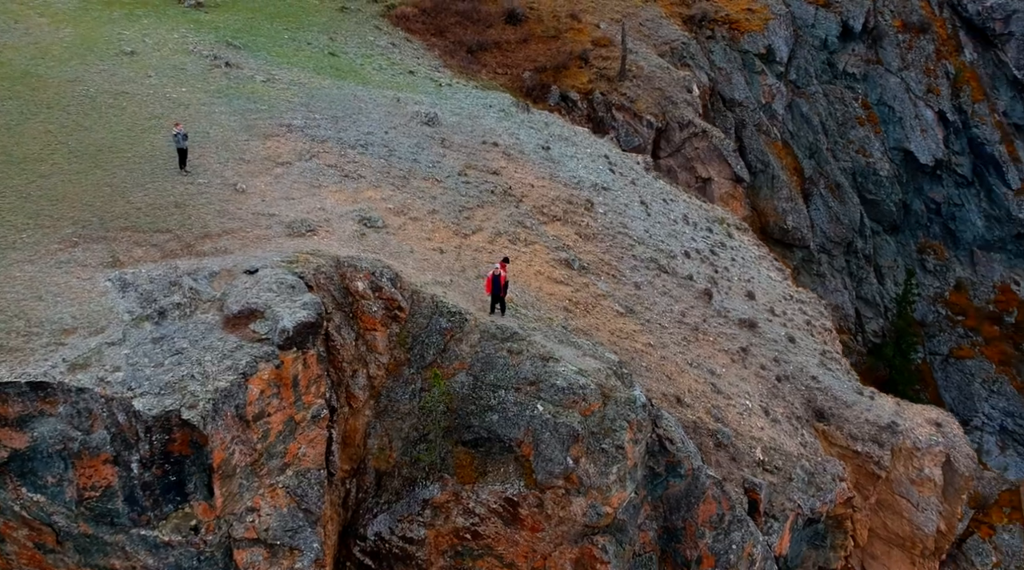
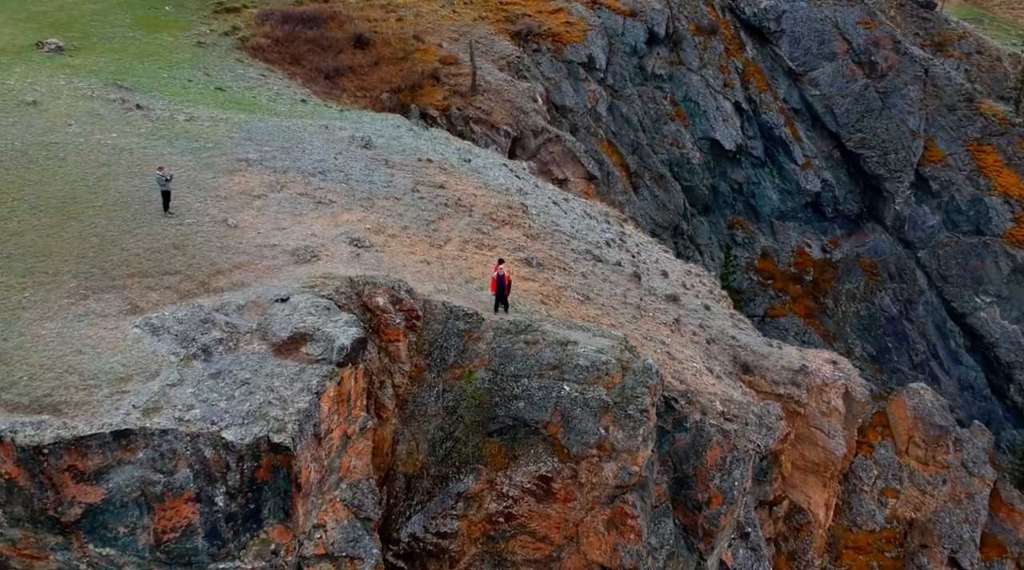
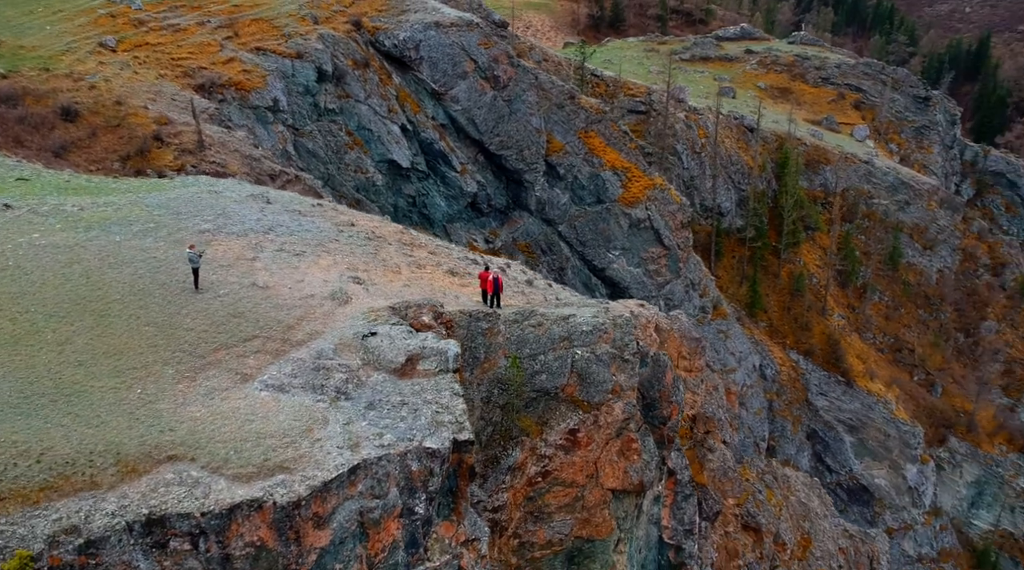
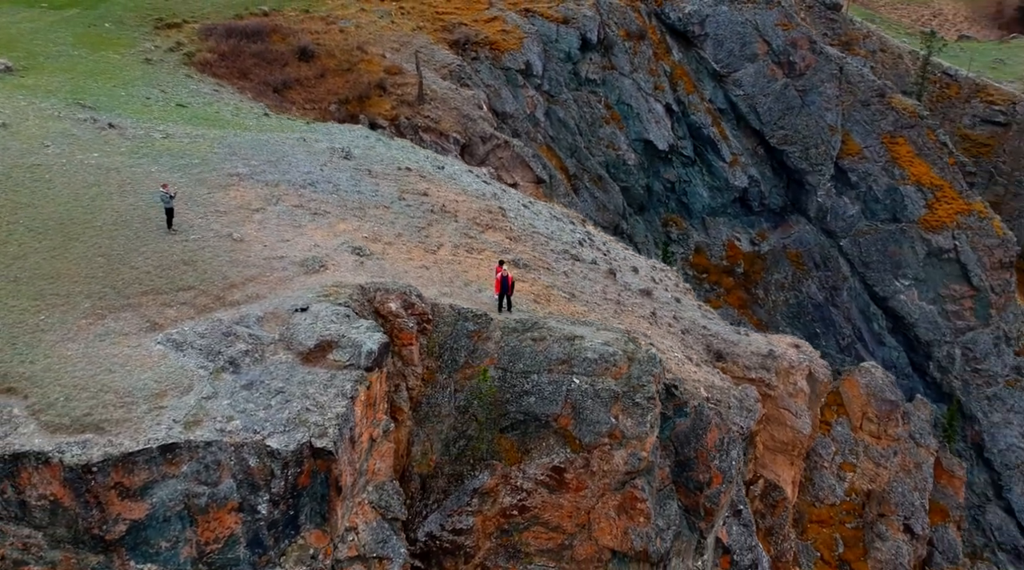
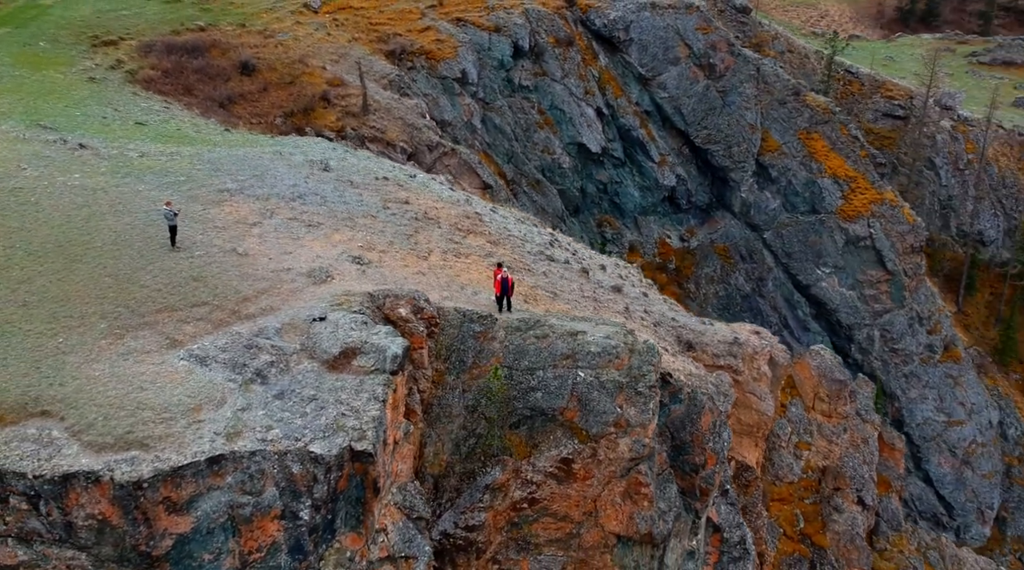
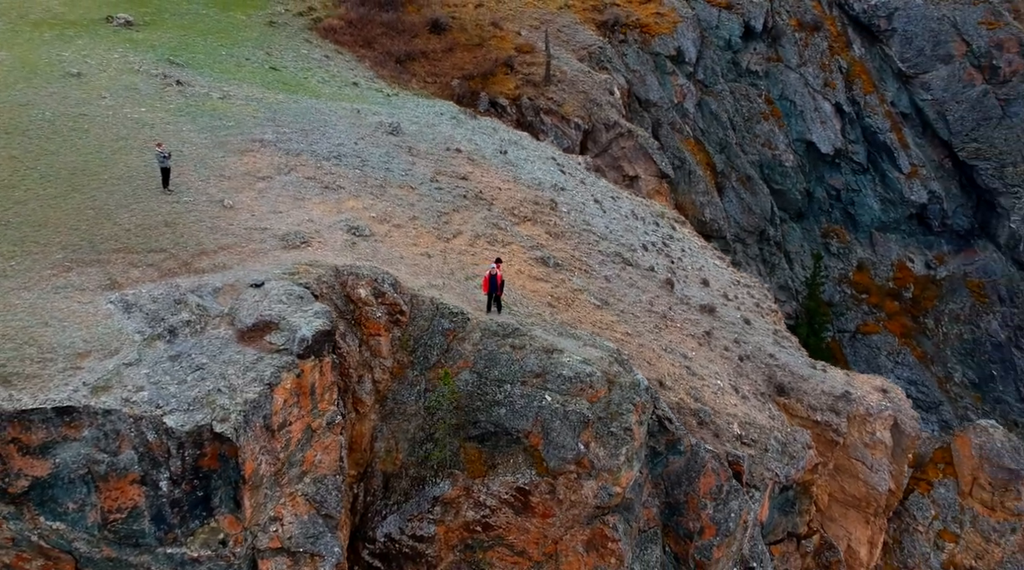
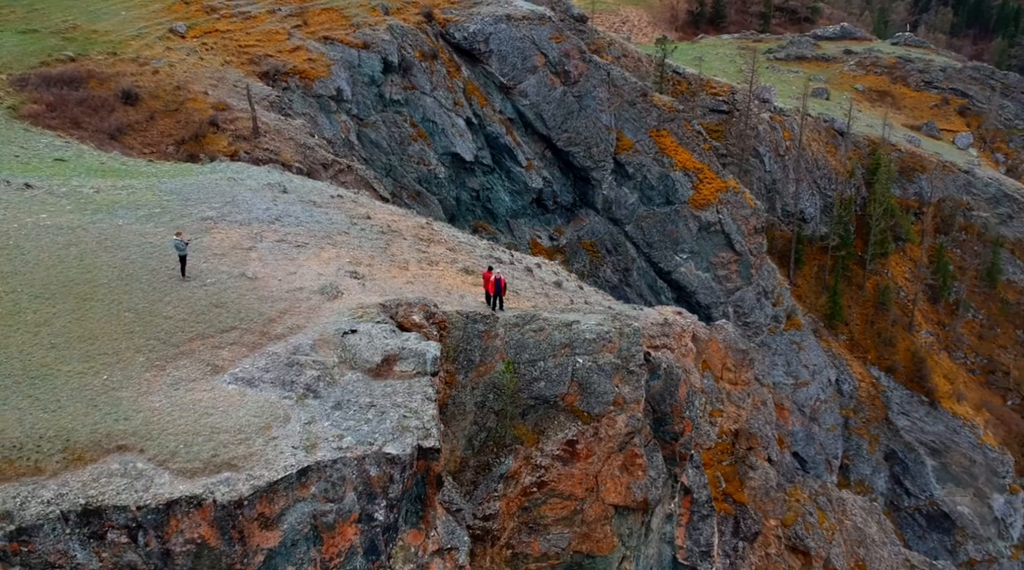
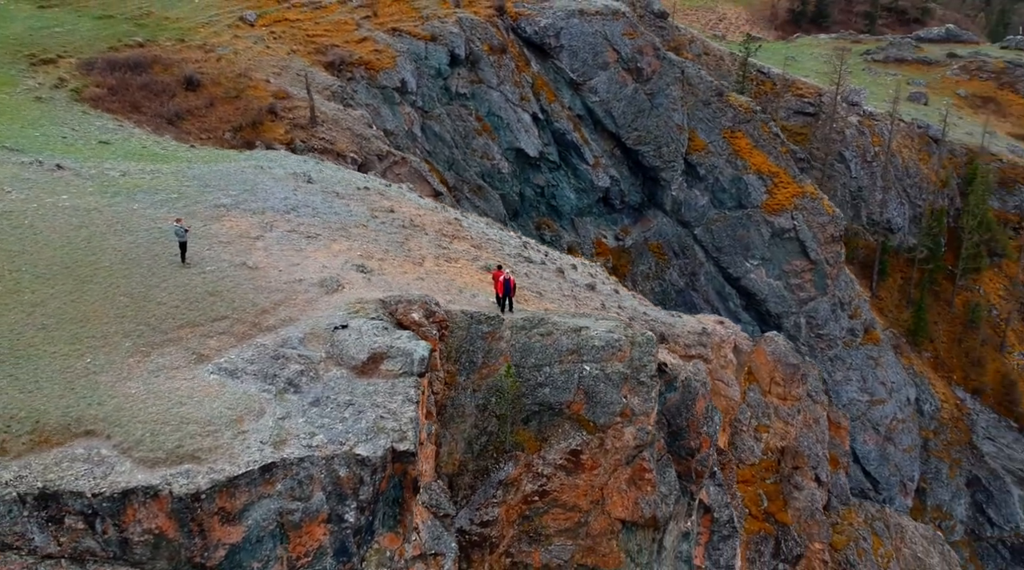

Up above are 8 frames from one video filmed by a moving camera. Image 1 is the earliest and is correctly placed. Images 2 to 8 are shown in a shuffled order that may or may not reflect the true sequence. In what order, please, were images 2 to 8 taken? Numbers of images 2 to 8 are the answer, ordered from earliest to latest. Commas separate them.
6, 2, 4, 5, 8, 7, 3
